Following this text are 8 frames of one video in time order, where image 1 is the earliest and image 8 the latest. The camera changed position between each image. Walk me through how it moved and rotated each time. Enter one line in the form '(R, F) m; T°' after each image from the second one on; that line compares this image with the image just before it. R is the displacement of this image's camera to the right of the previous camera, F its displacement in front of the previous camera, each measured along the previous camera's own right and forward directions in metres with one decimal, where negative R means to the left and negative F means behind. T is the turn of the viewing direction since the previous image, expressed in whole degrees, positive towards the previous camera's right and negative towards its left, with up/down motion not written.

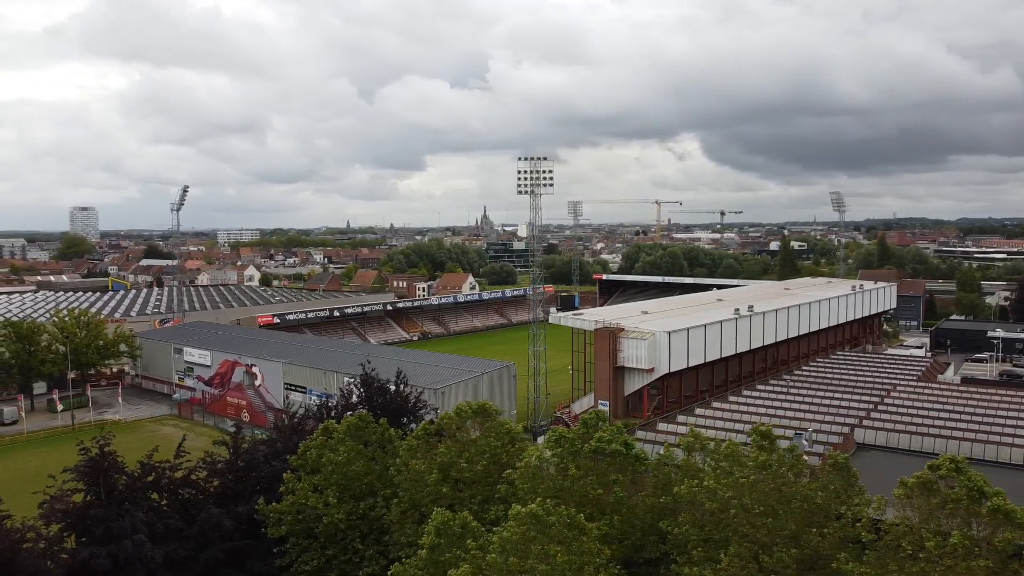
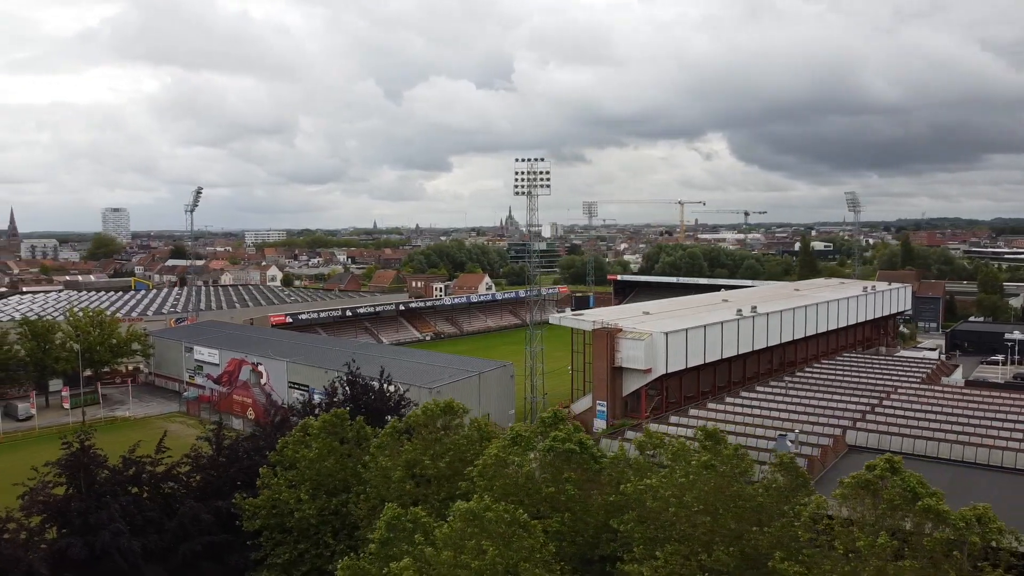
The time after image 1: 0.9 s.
(+0.9, -0.1) m; -2°
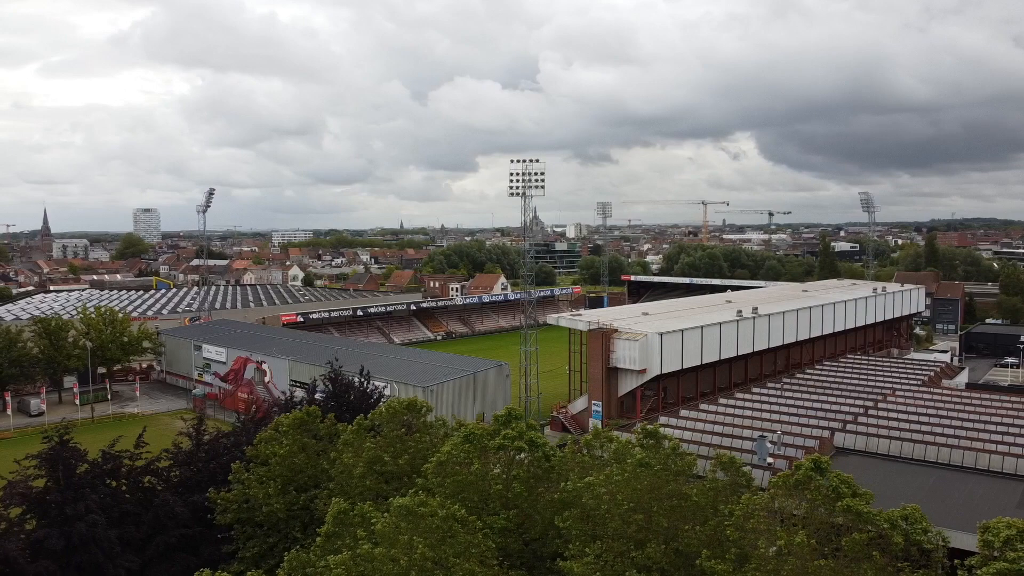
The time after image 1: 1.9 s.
(+1.0, -0.1) m; -2°
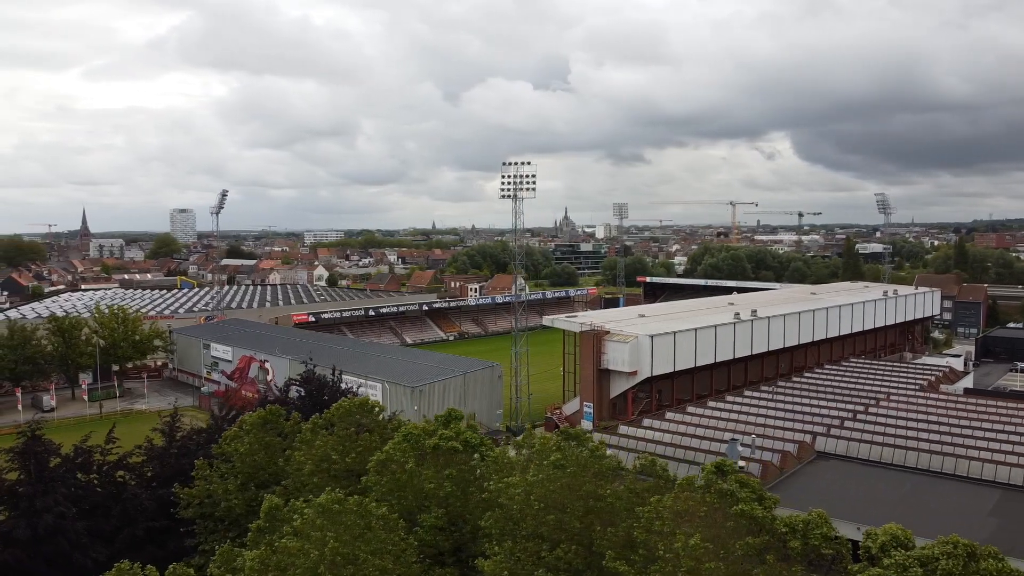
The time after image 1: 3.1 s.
(+1.3, -0.1) m; -2°
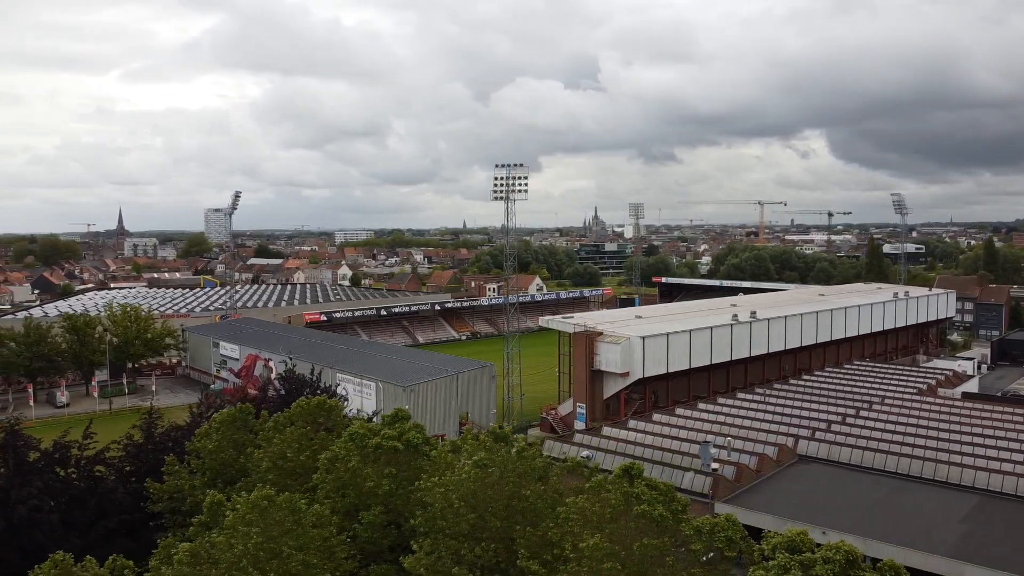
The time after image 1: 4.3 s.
(+1.3, -0.2) m; -2°
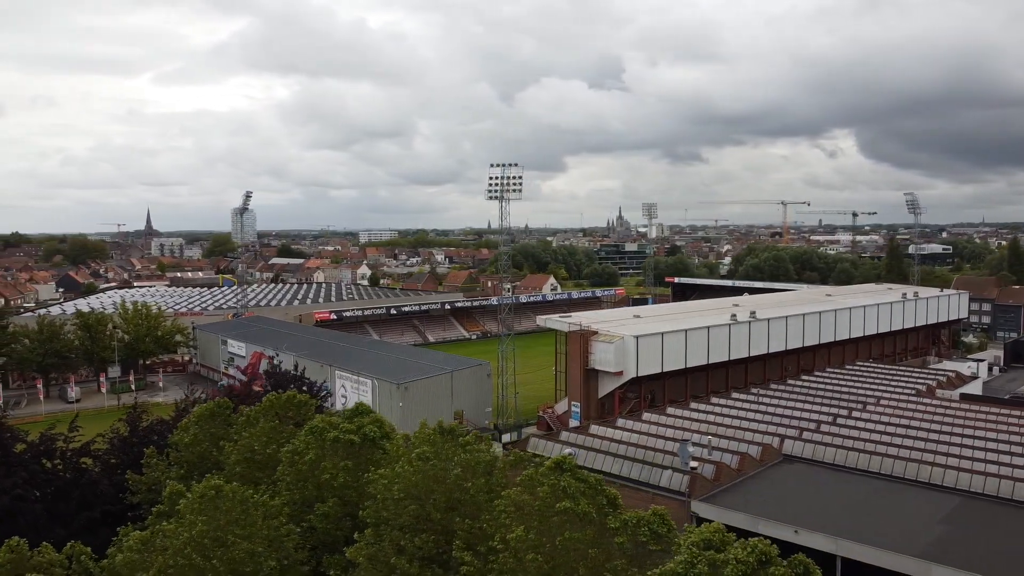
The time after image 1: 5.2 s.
(+1.0, -0.1) m; -2°
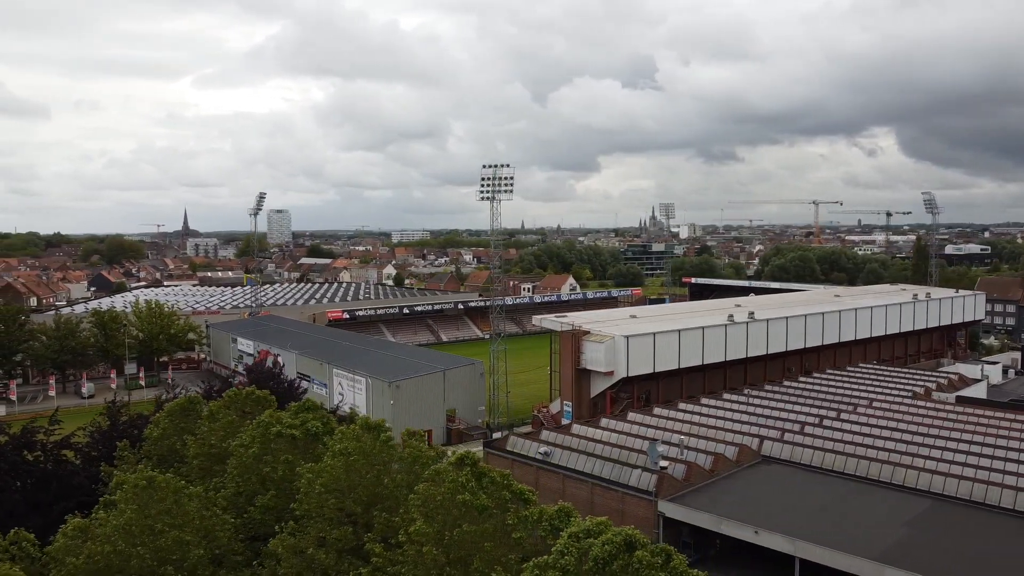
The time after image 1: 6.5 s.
(+1.4, -0.2) m; -2°
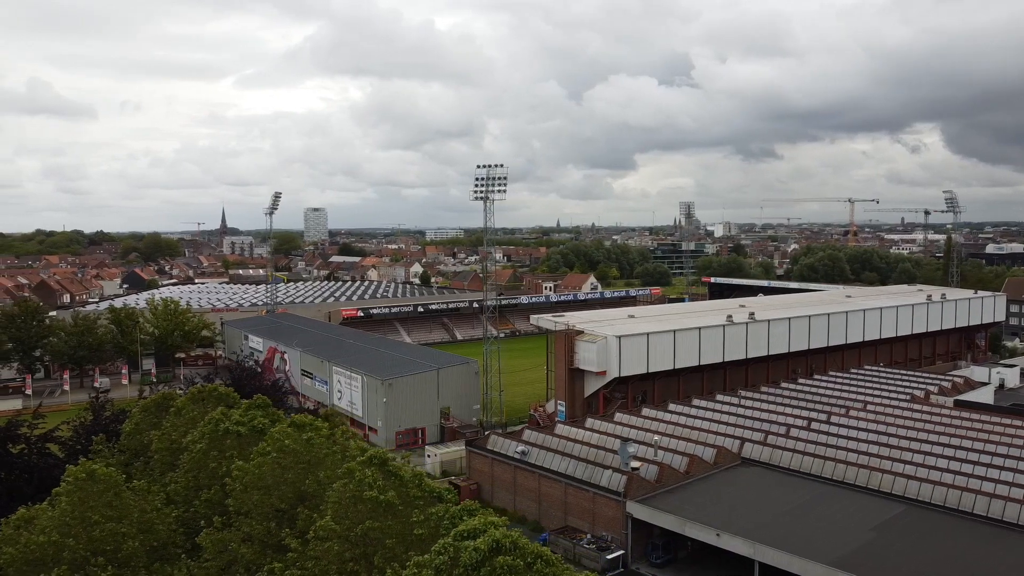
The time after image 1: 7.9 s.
(+1.4, -0.1) m; -2°
